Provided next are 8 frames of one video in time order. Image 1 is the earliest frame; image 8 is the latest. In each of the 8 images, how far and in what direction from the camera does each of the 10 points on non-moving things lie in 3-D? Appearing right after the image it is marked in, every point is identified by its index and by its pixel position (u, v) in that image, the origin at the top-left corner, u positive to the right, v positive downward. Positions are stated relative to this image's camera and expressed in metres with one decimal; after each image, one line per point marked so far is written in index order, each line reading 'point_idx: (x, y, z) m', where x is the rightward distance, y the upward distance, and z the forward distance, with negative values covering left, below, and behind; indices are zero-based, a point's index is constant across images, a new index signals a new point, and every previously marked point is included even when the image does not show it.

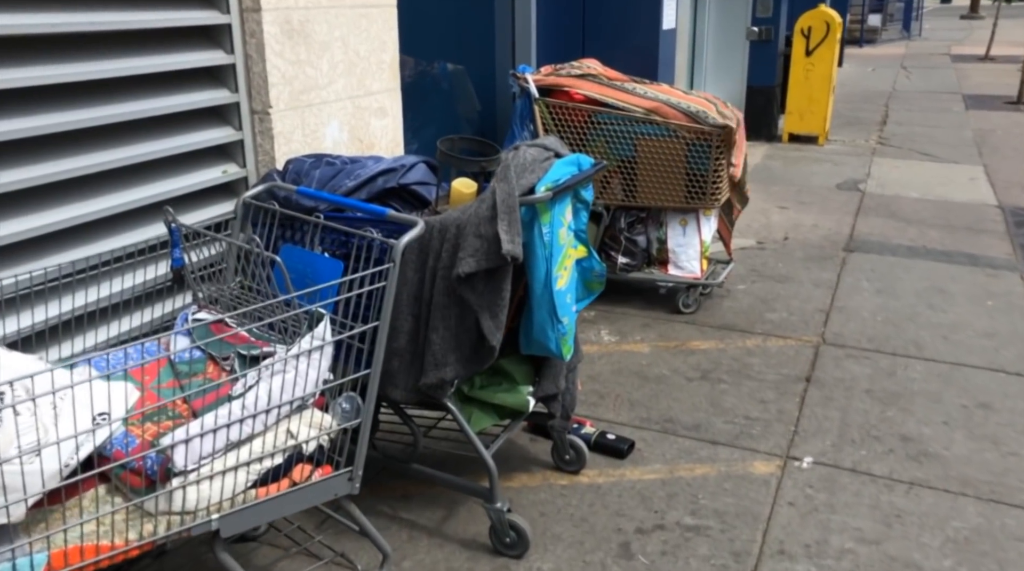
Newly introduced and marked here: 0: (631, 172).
0: (+0.6, +0.6, +5.0) m
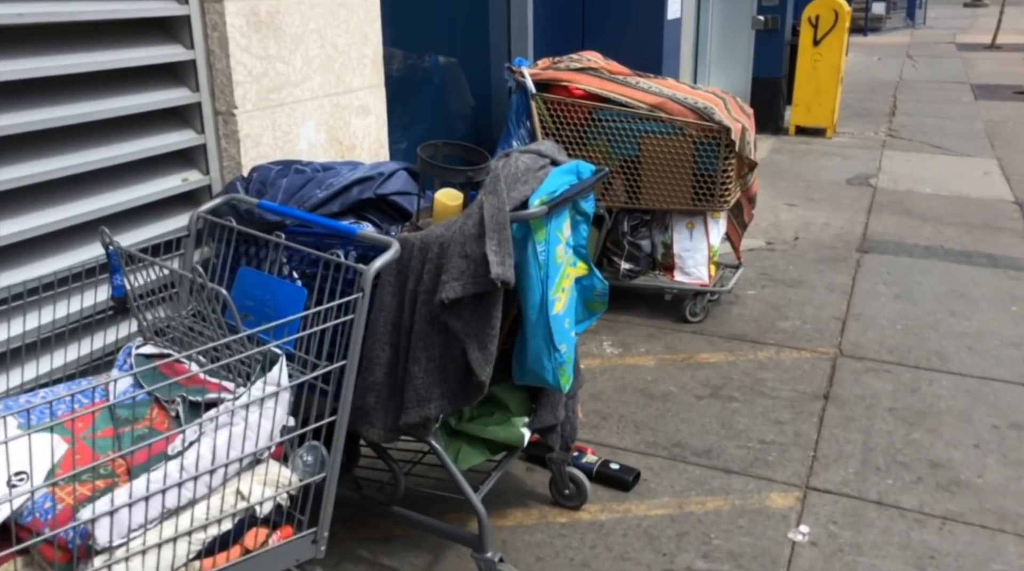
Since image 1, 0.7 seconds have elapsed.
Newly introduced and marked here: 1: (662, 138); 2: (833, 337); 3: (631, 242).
0: (+0.6, +0.6, +4.7) m
1: (+0.7, +0.7, +4.6) m
2: (+1.5, -0.3, +4.6) m
3: (+0.6, +0.2, +4.8) m
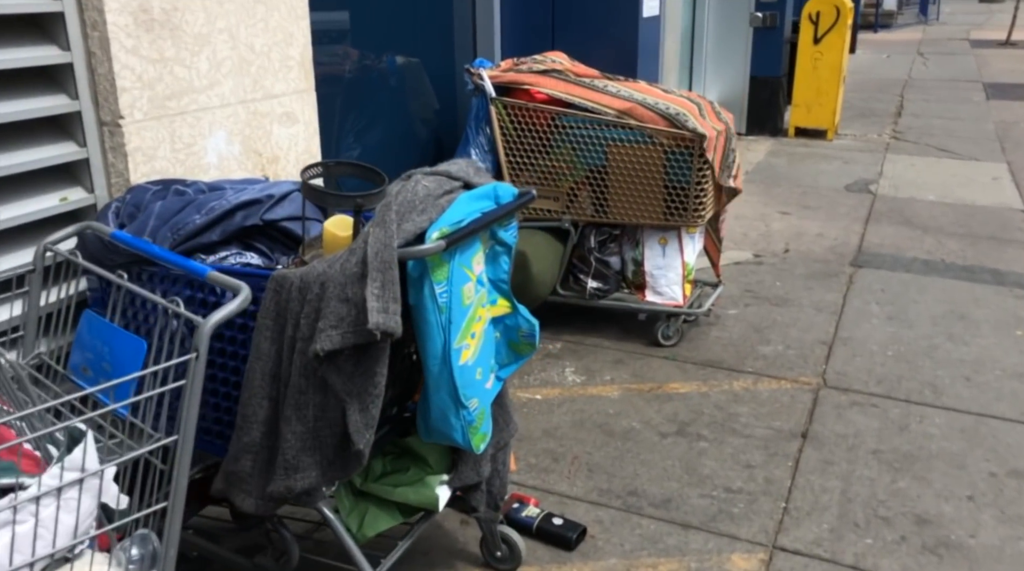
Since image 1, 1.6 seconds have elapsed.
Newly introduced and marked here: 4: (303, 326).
0: (+0.4, +0.5, +4.3) m
1: (+0.5, +0.6, +4.2) m
2: (+1.4, -0.4, +4.3) m
3: (+0.4, +0.1, +4.4) m
4: (-0.4, -0.1, +2.0) m
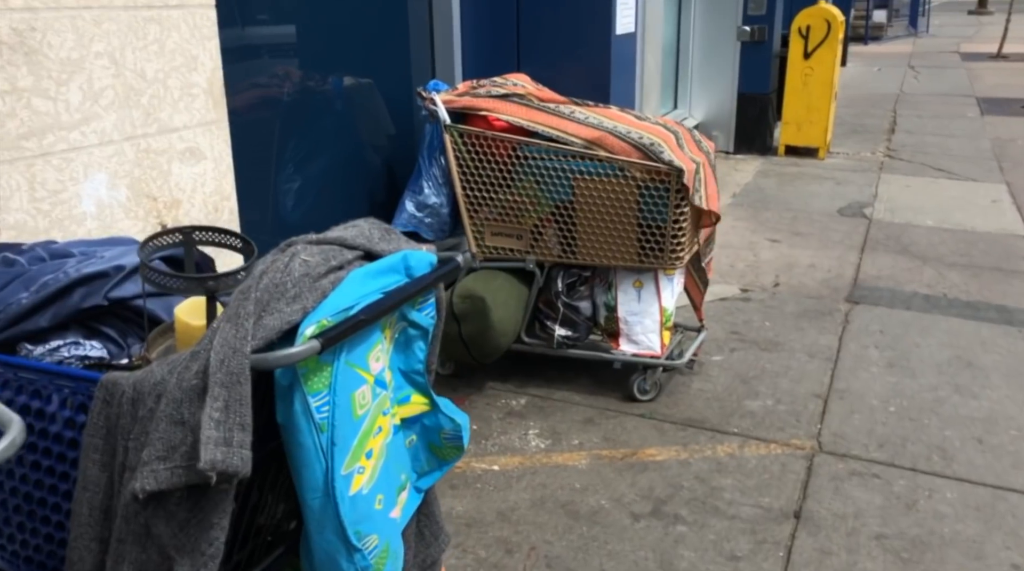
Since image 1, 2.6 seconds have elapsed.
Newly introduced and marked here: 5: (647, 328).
0: (+0.2, +0.3, +3.8) m
1: (+0.3, +0.4, +3.7) m
2: (+1.2, -0.5, +3.8) m
3: (+0.2, -0.1, +4.0) m
4: (-0.6, -0.3, +1.5) m
5: (+0.6, -0.2, +3.9) m
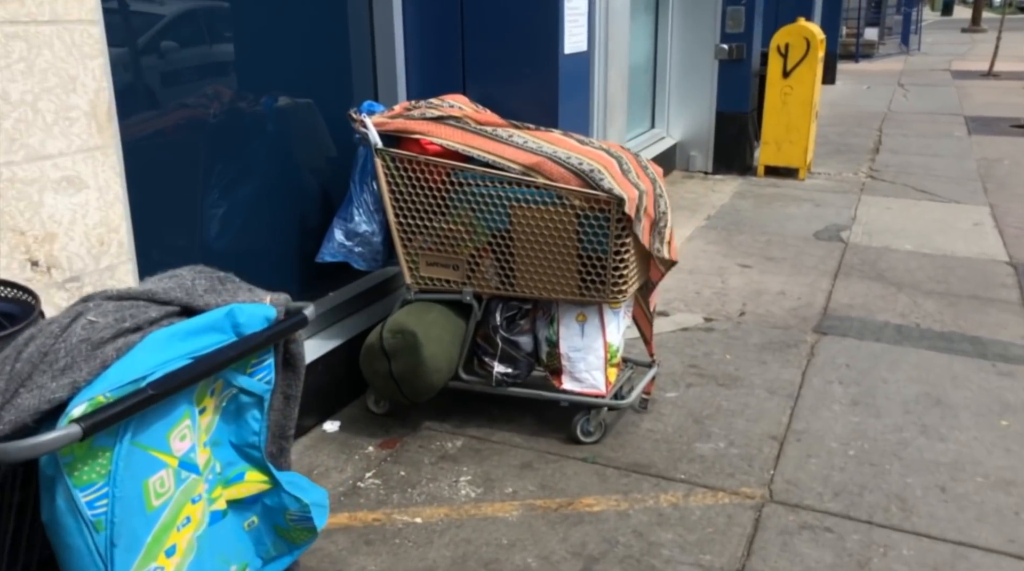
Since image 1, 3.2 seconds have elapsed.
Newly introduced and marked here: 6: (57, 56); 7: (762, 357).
0: (0.0, +0.1, +3.6) m
1: (+0.1, +0.3, +3.5) m
2: (+0.9, -0.7, +3.5) m
3: (0.0, -0.2, +3.7) m
4: (-0.8, -0.3, +1.2) m
5: (+0.3, -0.3, +3.7) m
6: (-1.2, +0.6, +2.5) m
7: (+1.2, -0.3, +4.7) m
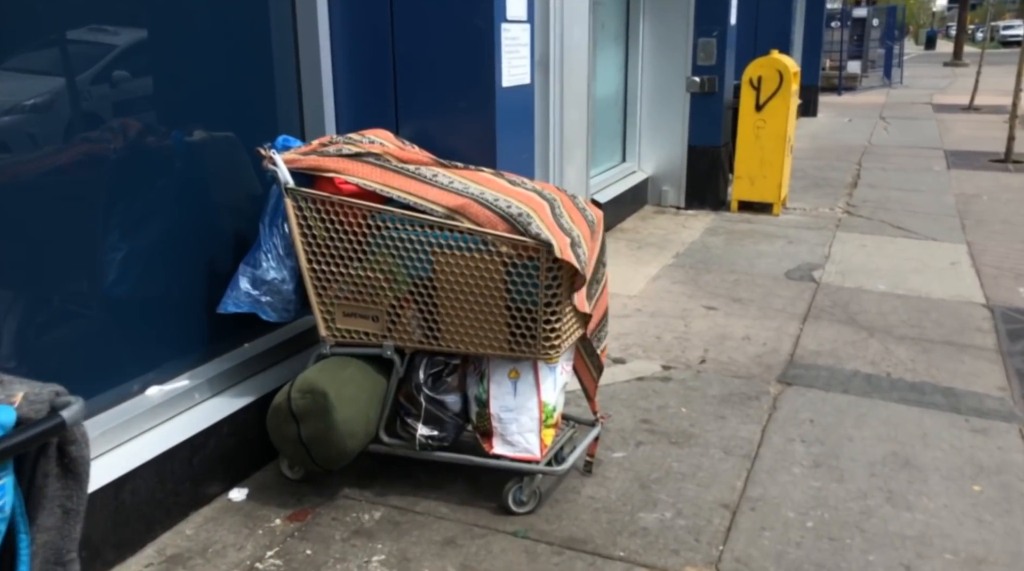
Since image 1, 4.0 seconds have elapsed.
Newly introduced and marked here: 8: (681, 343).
0: (-0.3, -0.1, +3.3) m
1: (-0.2, +0.1, +3.2) m
2: (+0.7, -0.9, +3.2) m
3: (-0.3, -0.4, +3.4) m
4: (-1.1, -0.5, +0.9) m
5: (0.0, -0.5, +3.3) m
6: (-1.4, +0.4, +2.1) m
7: (+0.9, -0.6, +4.4) m
8: (+1.0, -0.3, +5.4) m
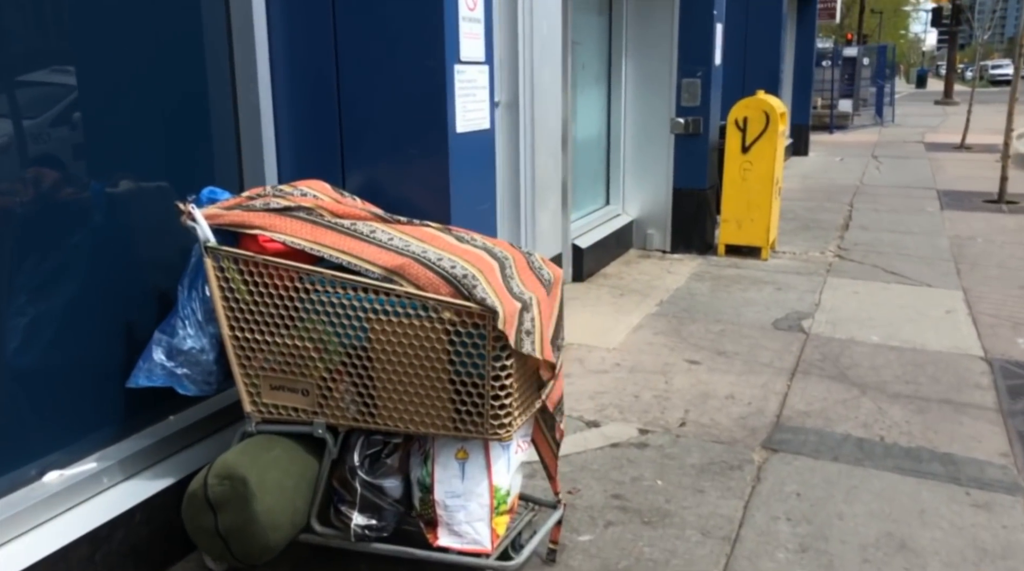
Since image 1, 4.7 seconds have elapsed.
0: (-0.5, -0.3, +2.9) m
1: (-0.3, -0.1, +2.8) m
2: (+0.5, -1.1, +2.8) m
3: (-0.5, -0.6, +3.0) m
4: (-1.2, -0.6, +0.5) m
5: (-0.1, -0.7, +3.0) m
6: (-1.6, +0.3, +1.8) m
7: (+0.8, -0.8, +4.0) m
8: (+0.8, -0.6, +5.1) m
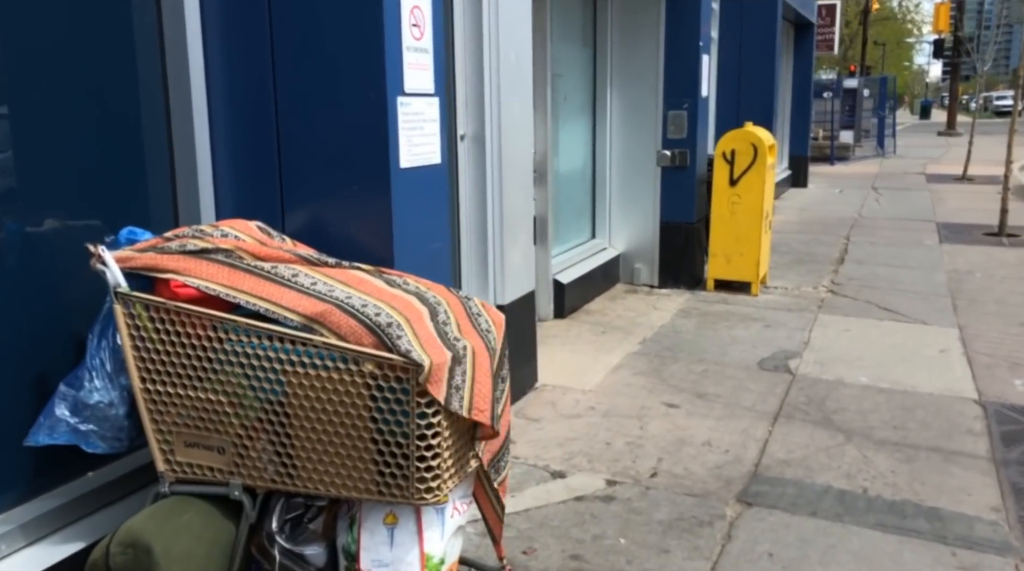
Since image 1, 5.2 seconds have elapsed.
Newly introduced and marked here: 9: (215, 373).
0: (-0.6, -0.4, +2.7) m
1: (-0.5, -0.2, +2.6) m
2: (+0.3, -1.2, +2.5) m
3: (-0.6, -0.8, +2.8) m
4: (-1.4, -0.6, +0.3) m
5: (-0.3, -0.9, +2.7) m
6: (-1.8, +0.2, +1.6) m
7: (+0.6, -1.0, +3.8) m
8: (+0.6, -0.8, +4.8) m
9: (-0.8, -0.2, +2.7) m
